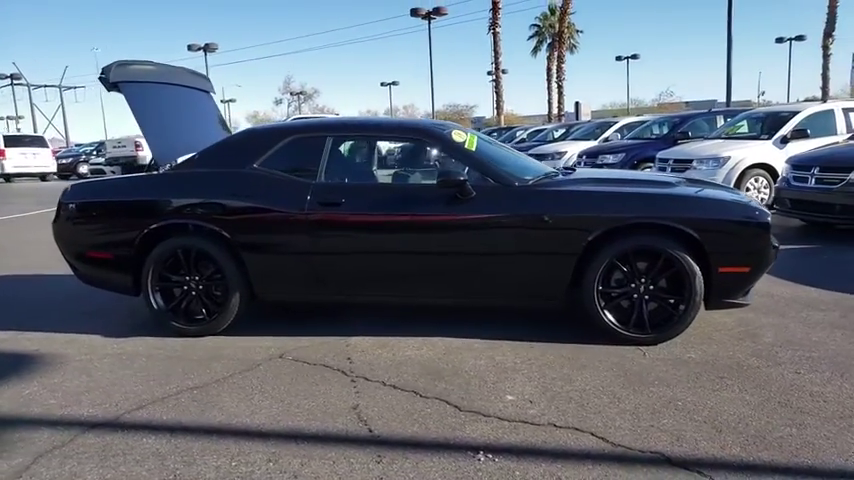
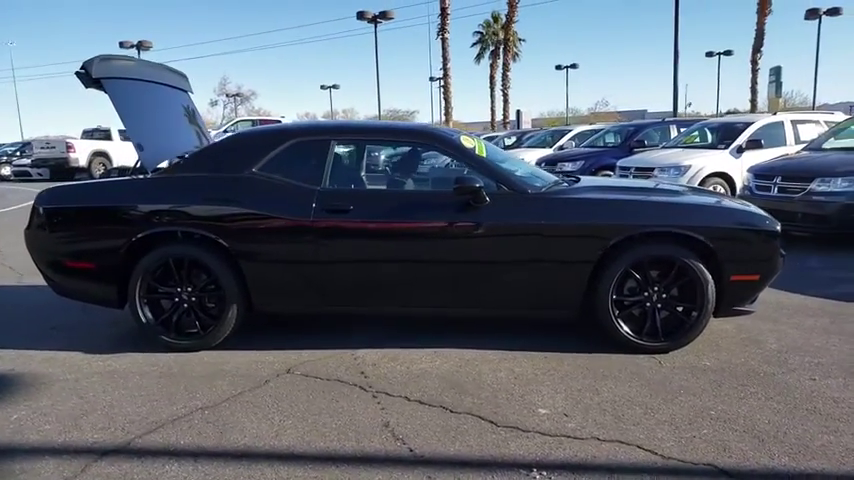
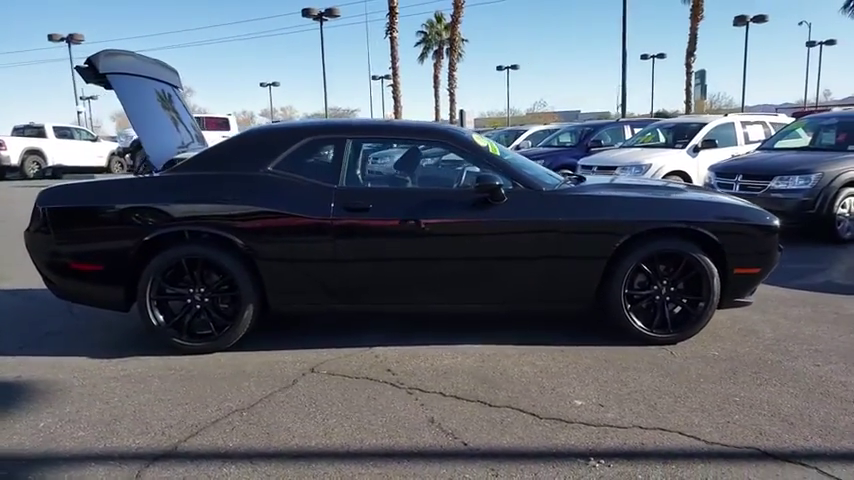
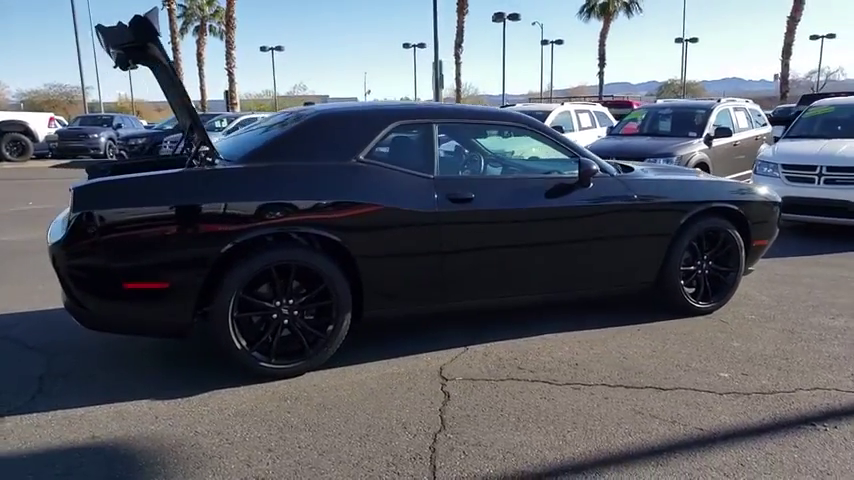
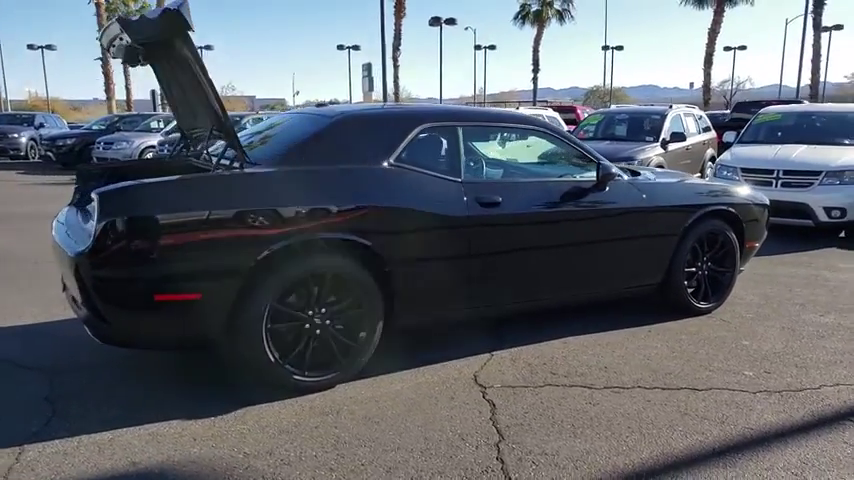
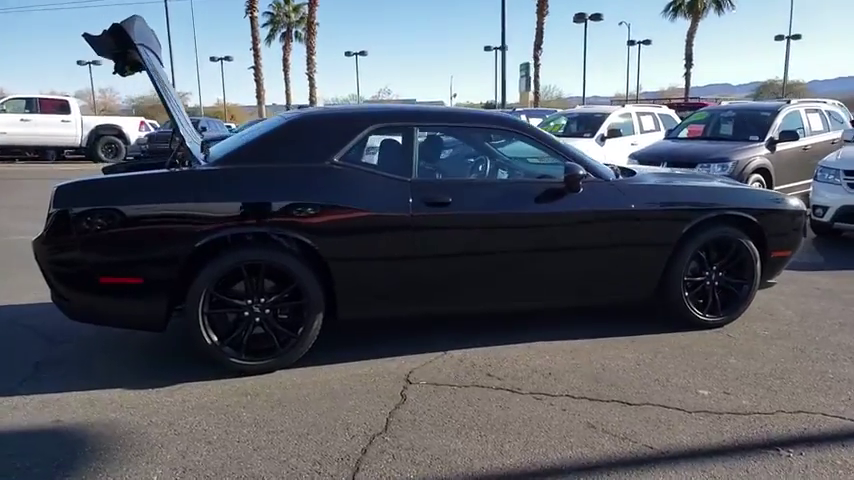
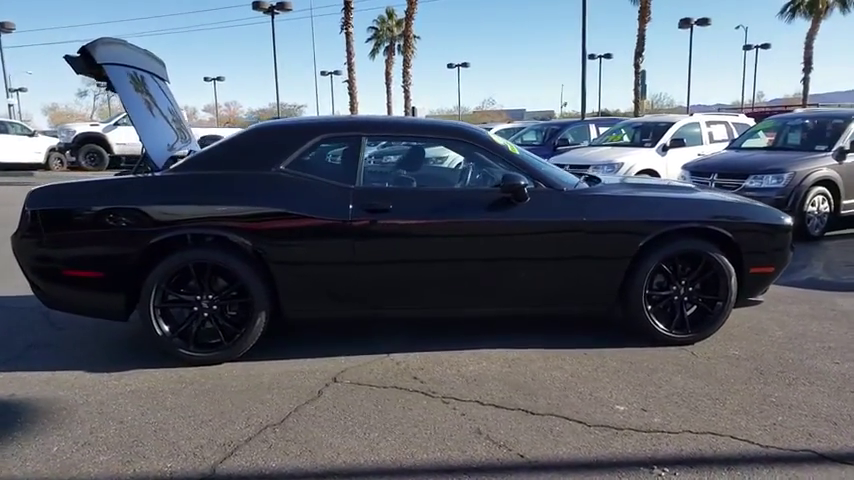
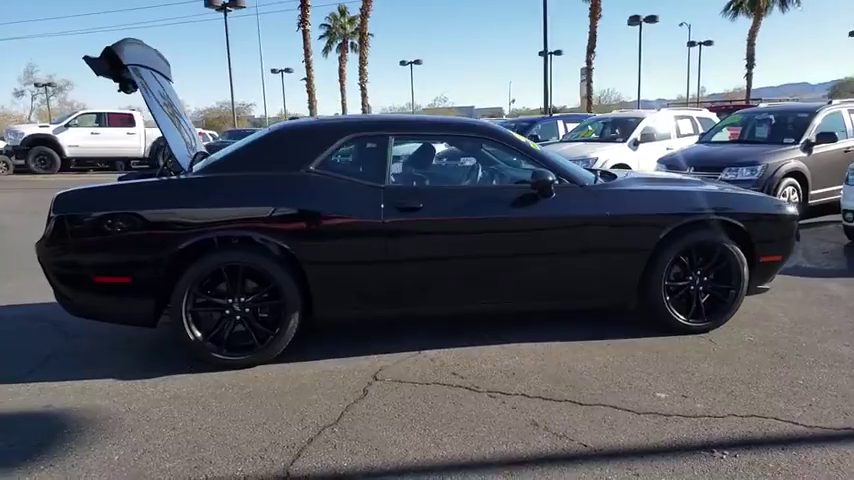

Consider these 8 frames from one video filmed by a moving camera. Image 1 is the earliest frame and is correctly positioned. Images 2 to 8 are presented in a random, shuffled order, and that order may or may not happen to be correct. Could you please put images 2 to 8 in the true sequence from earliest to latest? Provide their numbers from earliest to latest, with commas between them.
2, 3, 7, 8, 6, 4, 5
